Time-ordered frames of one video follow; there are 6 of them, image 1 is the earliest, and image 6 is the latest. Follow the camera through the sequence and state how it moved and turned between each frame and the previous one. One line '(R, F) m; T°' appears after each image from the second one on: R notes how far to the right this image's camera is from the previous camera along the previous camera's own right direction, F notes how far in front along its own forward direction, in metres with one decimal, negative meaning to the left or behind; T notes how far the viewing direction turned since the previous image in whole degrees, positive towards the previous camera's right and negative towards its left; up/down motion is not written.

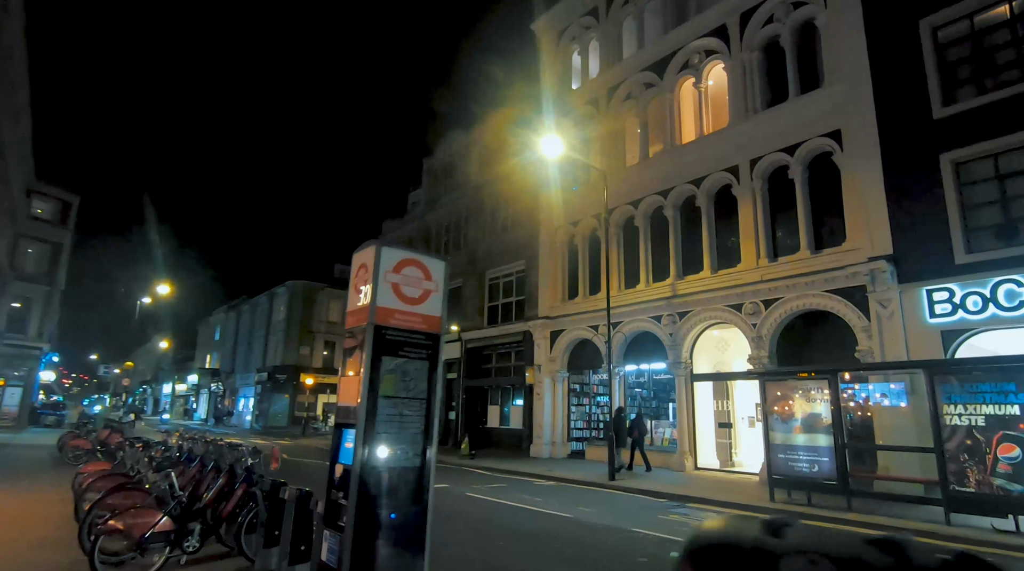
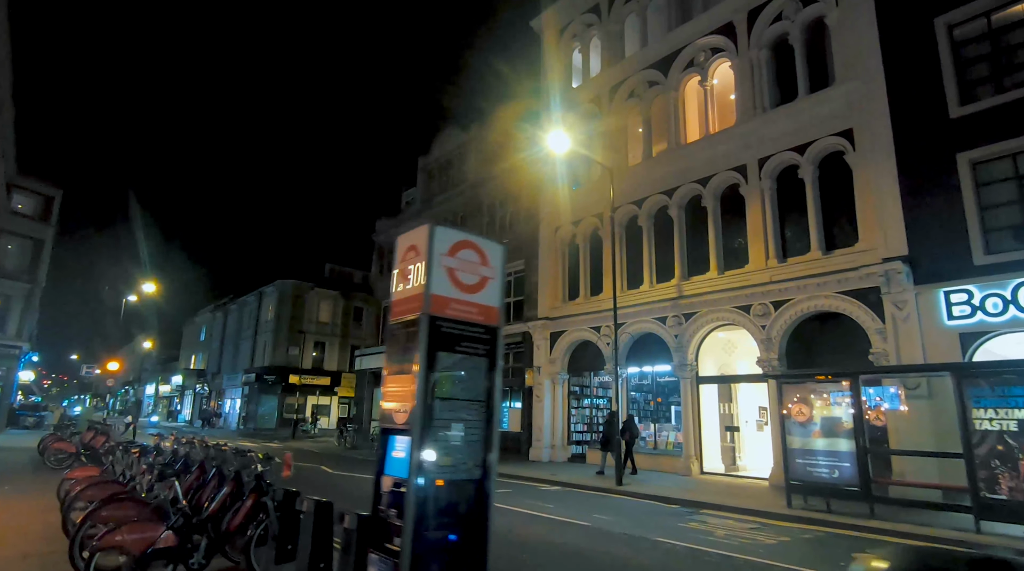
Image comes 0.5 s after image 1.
(-0.5, +0.5) m; +1°
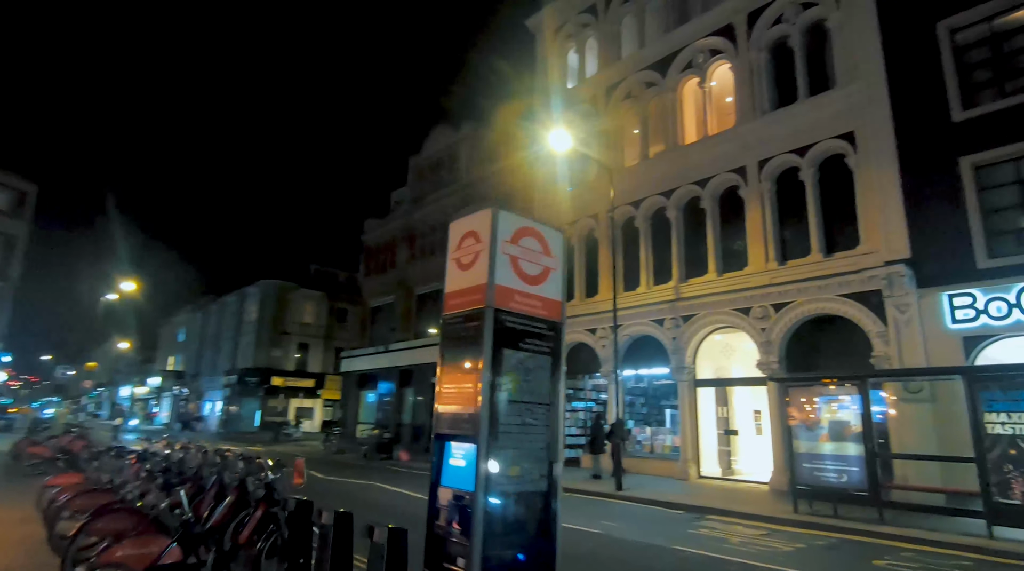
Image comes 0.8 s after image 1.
(-0.4, +0.3) m; +2°
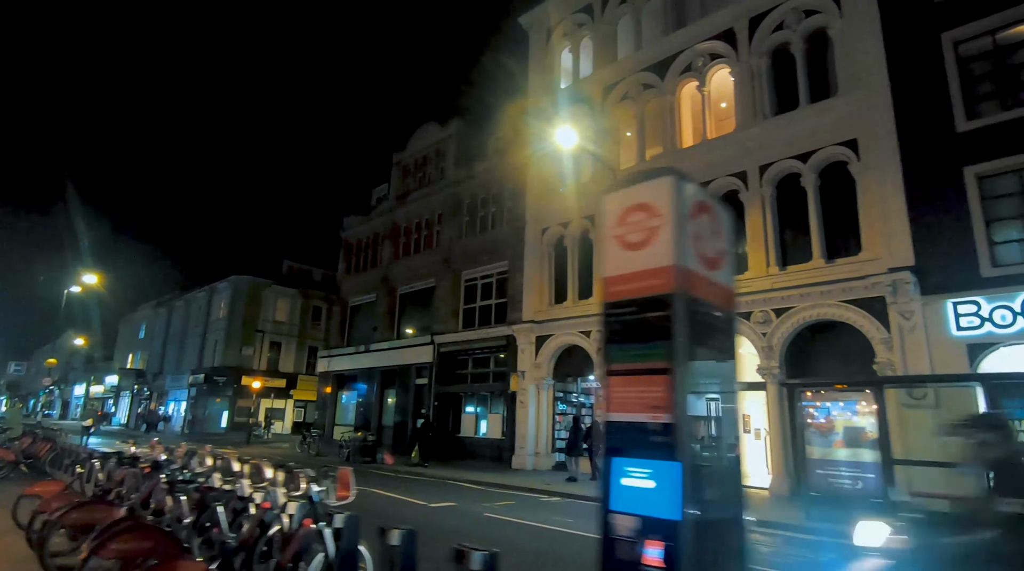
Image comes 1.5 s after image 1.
(-0.9, +0.5) m; +3°
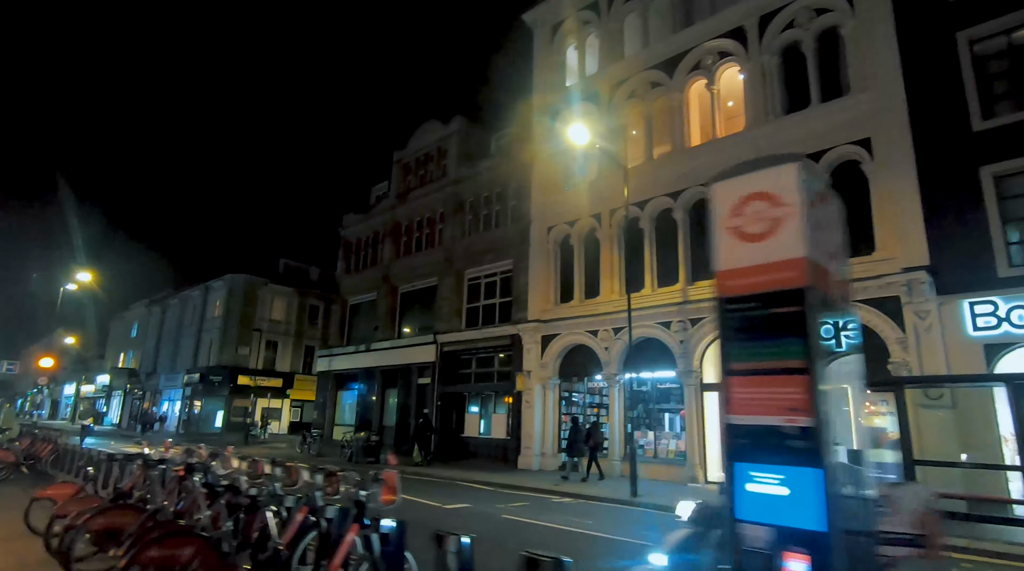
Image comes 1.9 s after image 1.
(-0.5, +0.2) m; +1°
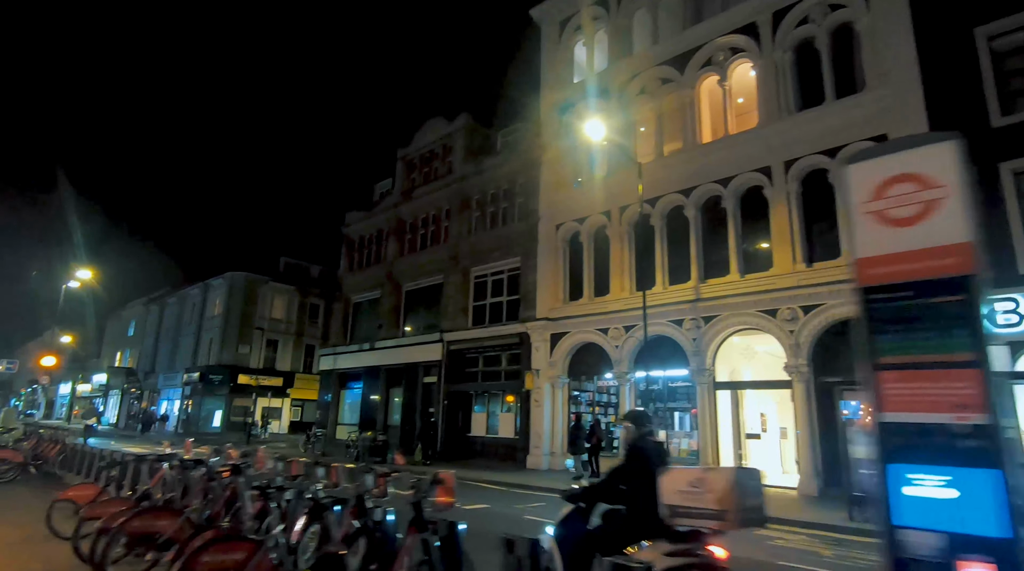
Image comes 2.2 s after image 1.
(-0.5, +0.2) m; 0°
